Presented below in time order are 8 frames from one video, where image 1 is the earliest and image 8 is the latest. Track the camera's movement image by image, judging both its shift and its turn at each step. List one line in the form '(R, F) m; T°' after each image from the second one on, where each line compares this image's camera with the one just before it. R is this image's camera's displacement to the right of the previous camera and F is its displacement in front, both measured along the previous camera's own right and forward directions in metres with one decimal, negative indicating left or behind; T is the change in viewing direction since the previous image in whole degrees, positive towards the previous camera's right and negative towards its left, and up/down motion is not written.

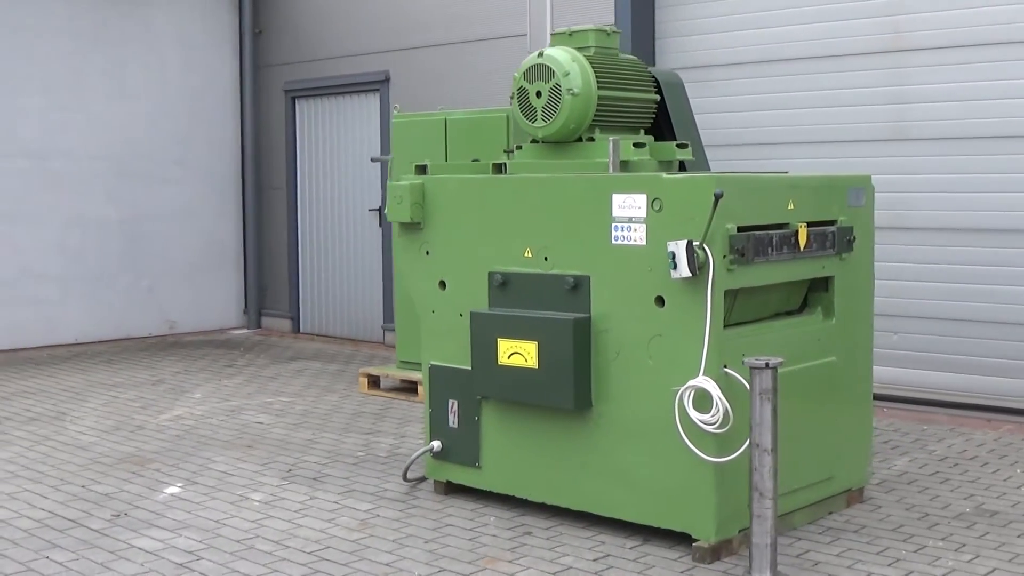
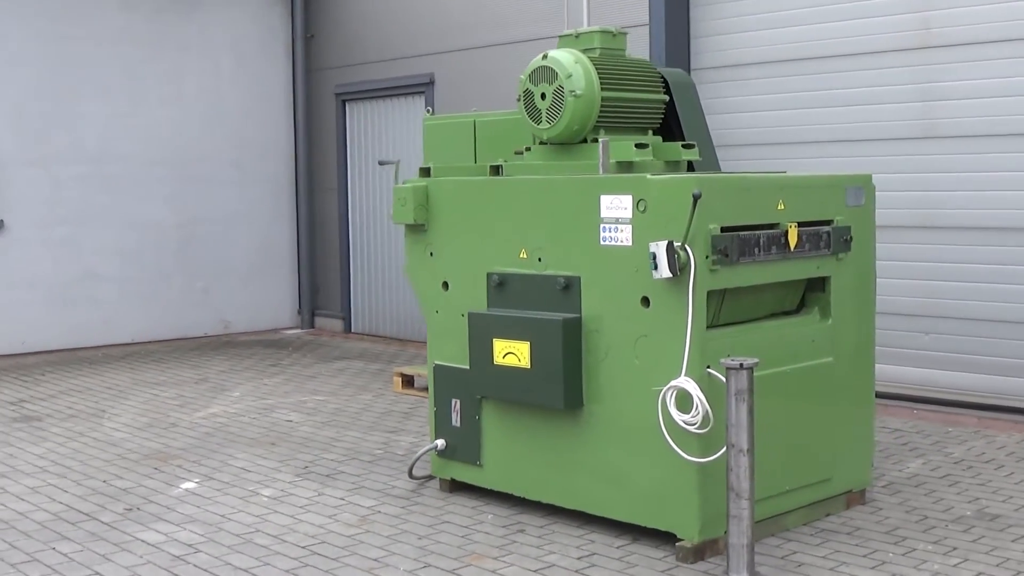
(+0.3, 0.0) m; -4°
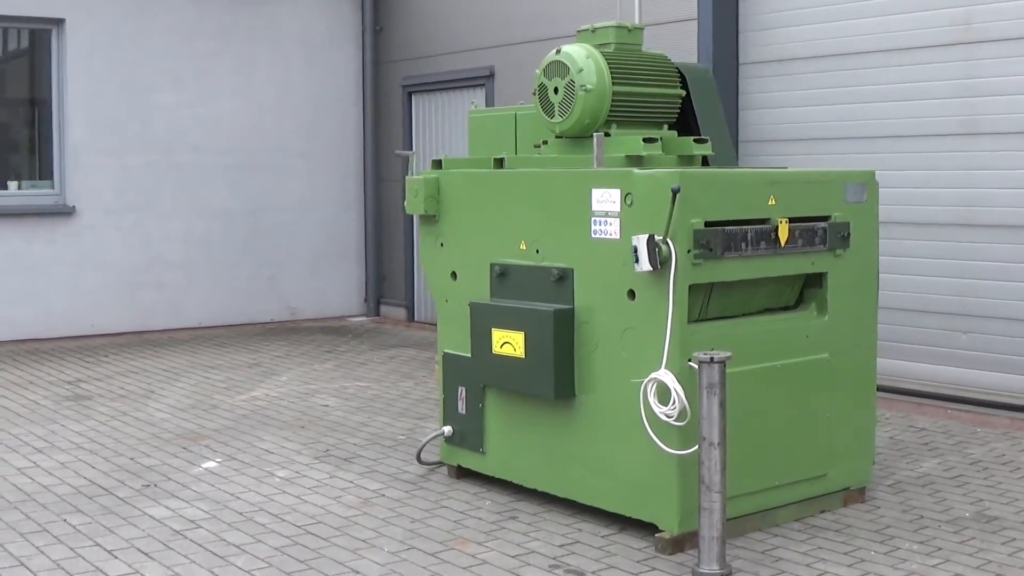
(+0.4, -0.1) m; -4°
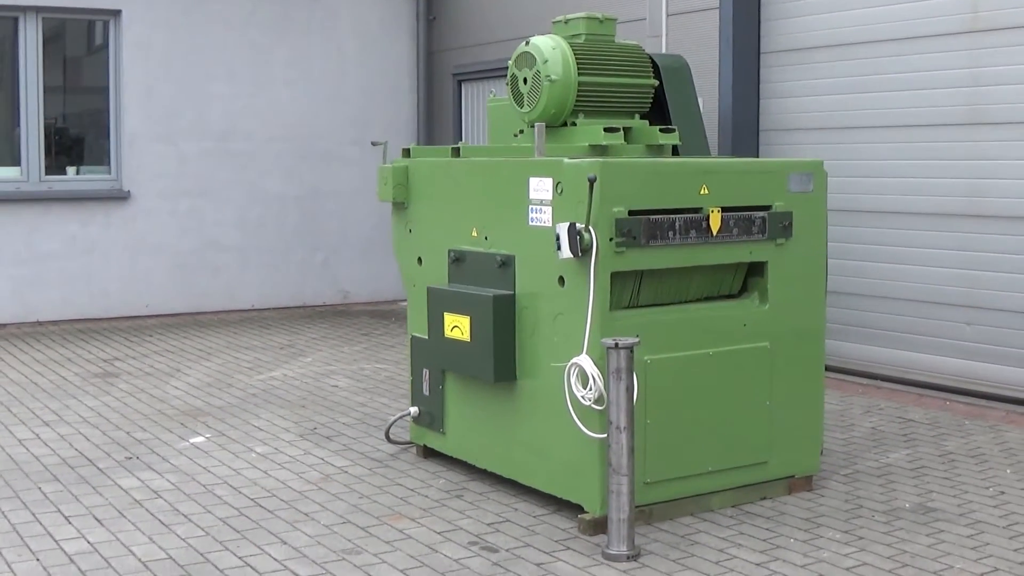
(+0.7, -0.1) m; -5°
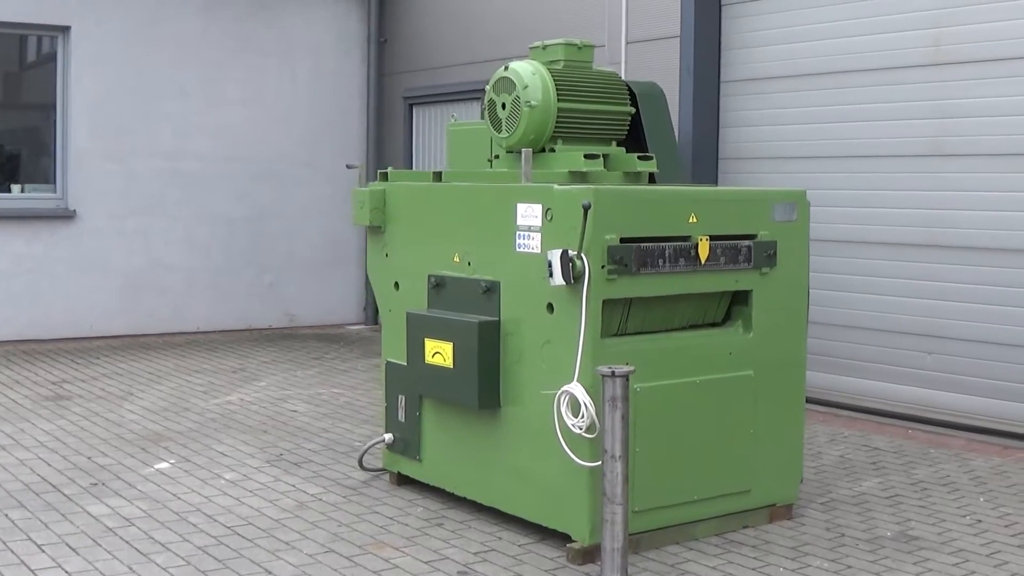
(-0.2, 0.0) m; +3°
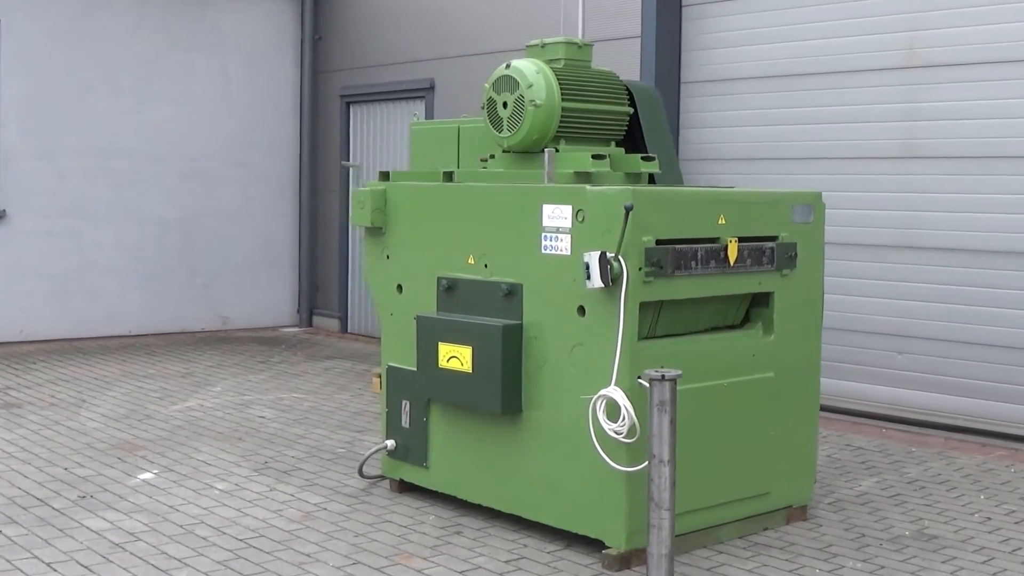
(-0.5, +0.1) m; +5°
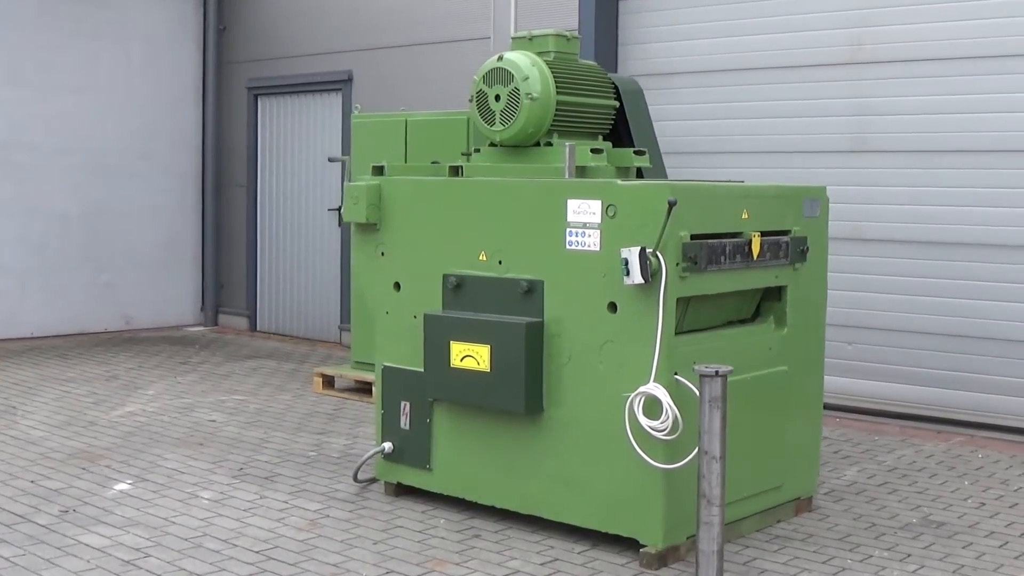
(-0.6, +0.1) m; +7°
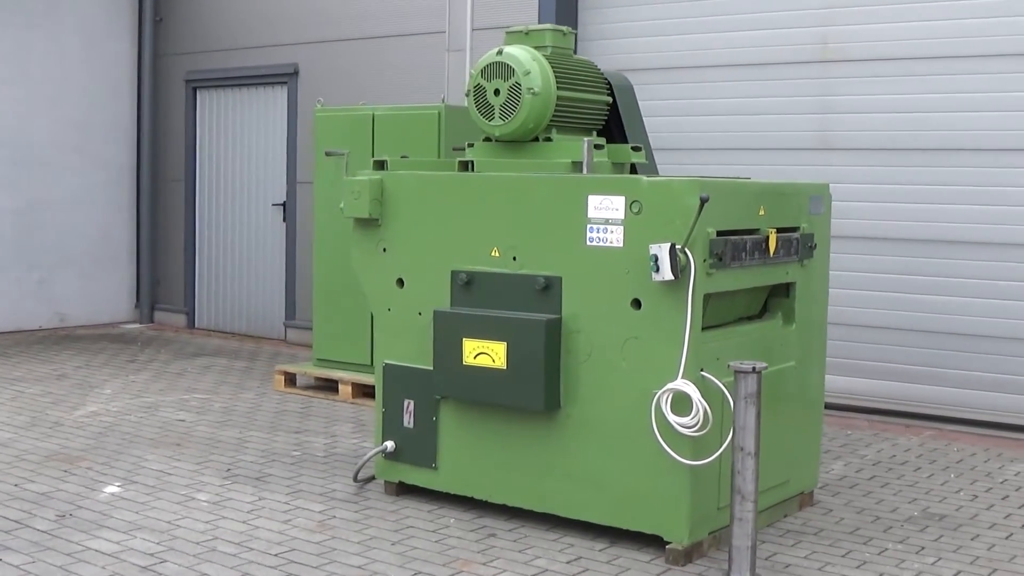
(-0.4, +0.1) m; +4°
